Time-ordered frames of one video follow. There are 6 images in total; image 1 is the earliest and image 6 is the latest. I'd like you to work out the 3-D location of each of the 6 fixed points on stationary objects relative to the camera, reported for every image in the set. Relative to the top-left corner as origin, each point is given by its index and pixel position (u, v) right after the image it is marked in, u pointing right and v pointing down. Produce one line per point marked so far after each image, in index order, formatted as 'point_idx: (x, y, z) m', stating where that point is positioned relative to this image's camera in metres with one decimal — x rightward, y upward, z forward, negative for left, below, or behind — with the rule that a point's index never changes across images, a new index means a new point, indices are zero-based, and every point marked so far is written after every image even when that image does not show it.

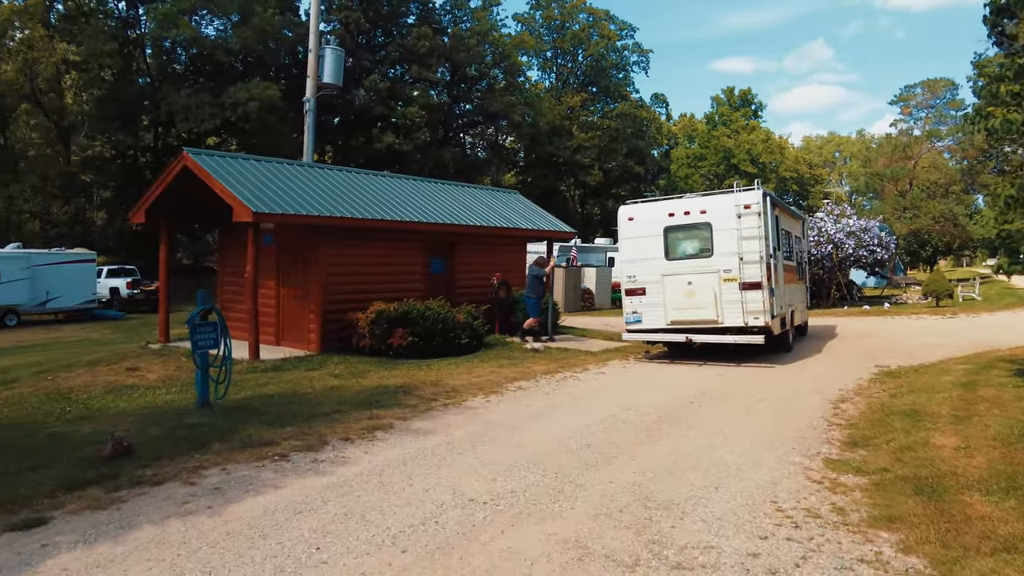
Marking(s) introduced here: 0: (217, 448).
0: (-2.3, -1.2, +5.5) m
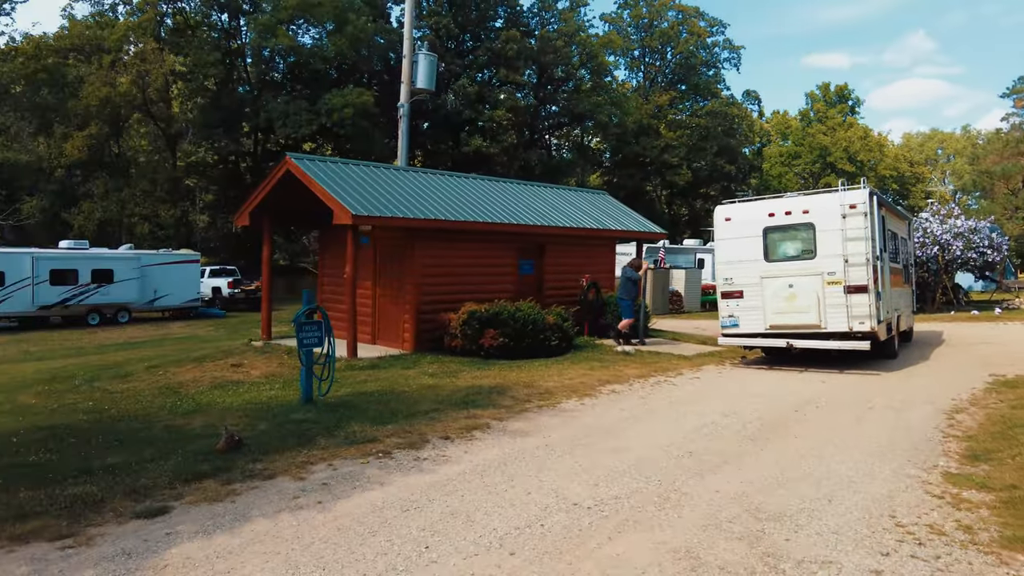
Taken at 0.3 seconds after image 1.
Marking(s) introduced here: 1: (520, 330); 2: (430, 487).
0: (-1.5, -1.2, +5.7) m
1: (+0.1, -0.7, +11.8) m
2: (-0.5, -1.3, +4.8) m
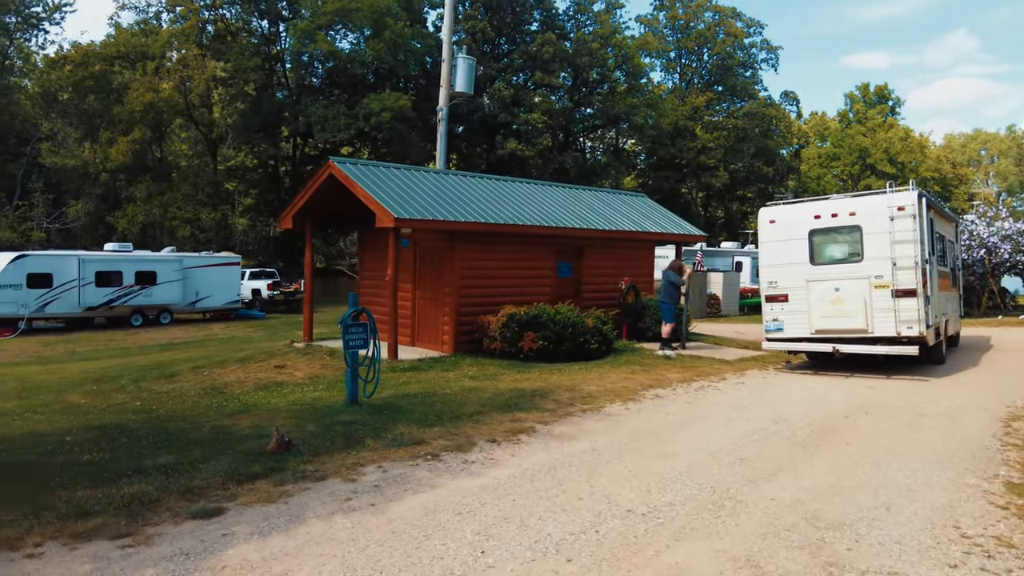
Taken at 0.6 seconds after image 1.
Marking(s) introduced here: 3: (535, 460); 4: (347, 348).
0: (-1.1, -1.3, +5.7) m
1: (+0.8, -0.7, +11.7) m
2: (-0.2, -1.3, +4.8) m
3: (+0.2, -1.3, +5.5) m
4: (-1.7, -0.6, +7.5) m
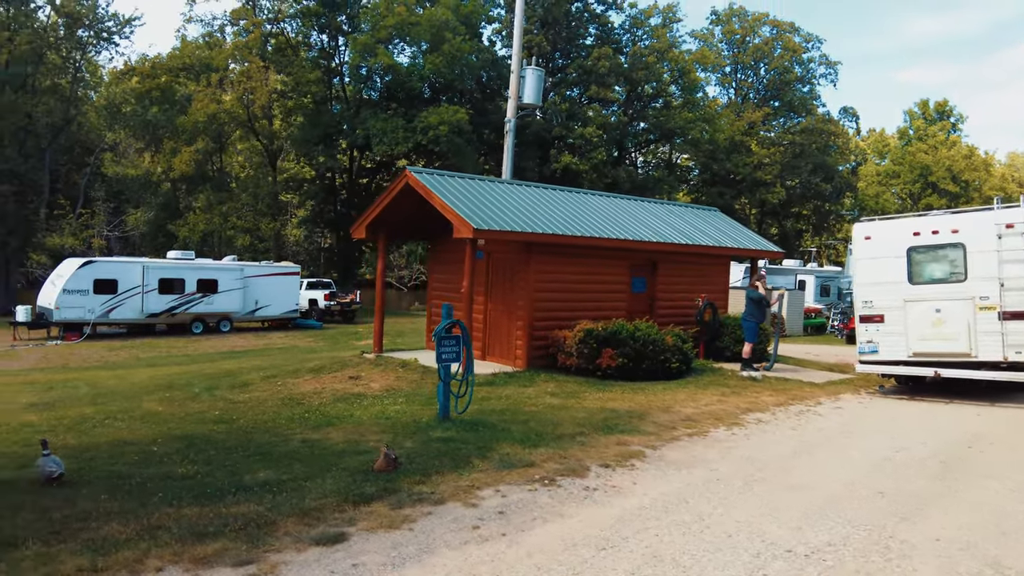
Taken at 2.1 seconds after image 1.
0: (-0.2, -1.3, +5.4) m
1: (+2.0, -1.0, +11.2) m
2: (+0.6, -1.4, +4.3) m
3: (+1.0, -1.4, +5.1) m
4: (-0.7, -0.7, +7.1) m
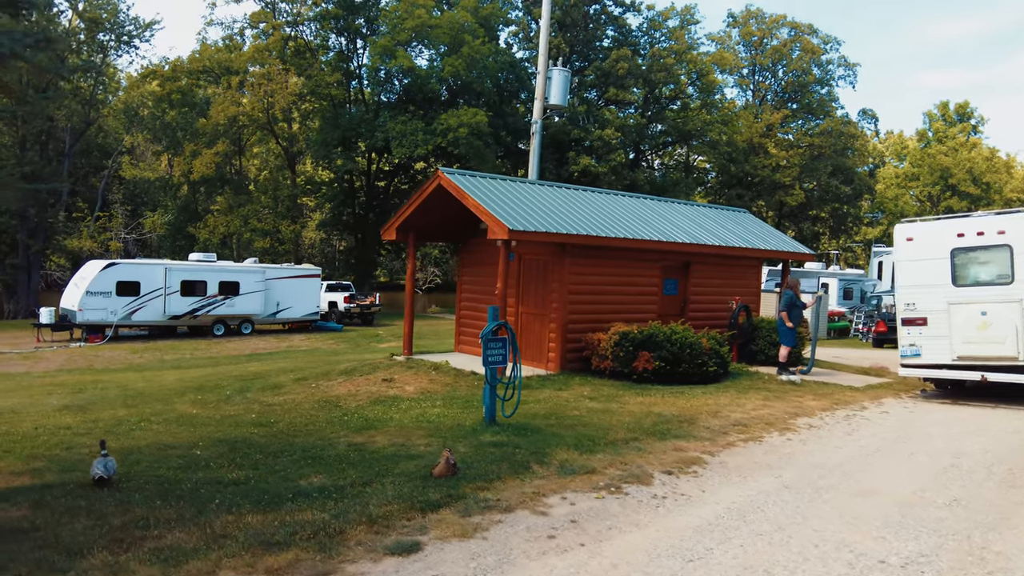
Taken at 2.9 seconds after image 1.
0: (+0.2, -1.3, +5.2) m
1: (+2.5, -1.0, +11.0) m
2: (+1.1, -1.4, +4.2) m
3: (+1.5, -1.4, +4.9) m
4: (-0.3, -0.7, +7.0) m
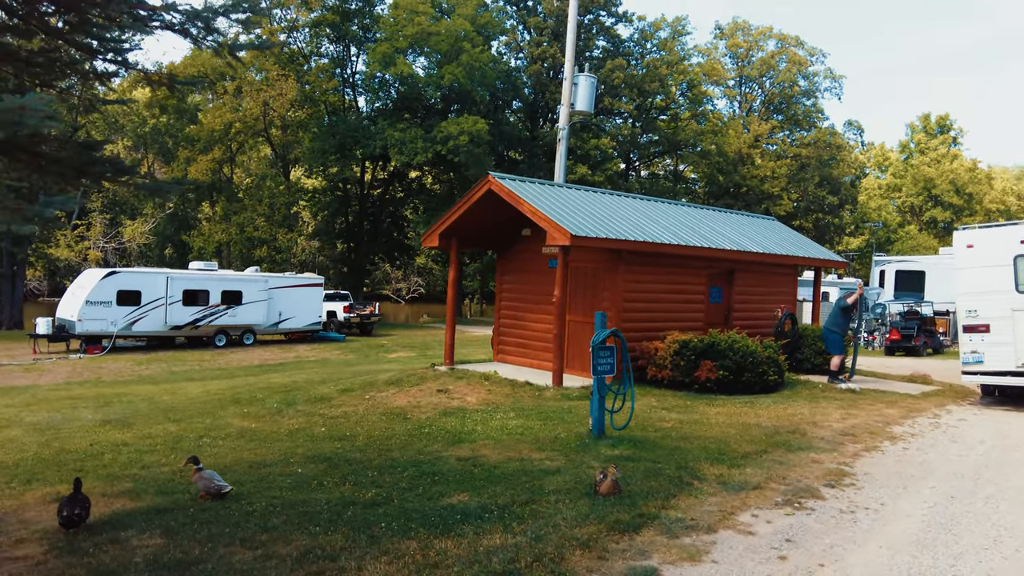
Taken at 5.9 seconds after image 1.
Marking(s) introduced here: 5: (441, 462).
0: (+1.3, -1.4, +4.9) m
1: (+3.4, -1.1, +10.8) m
2: (+2.2, -1.4, +3.9) m
3: (+2.6, -1.4, +4.6) m
4: (+0.8, -0.8, +6.6) m
5: (-0.6, -1.5, +6.3) m
